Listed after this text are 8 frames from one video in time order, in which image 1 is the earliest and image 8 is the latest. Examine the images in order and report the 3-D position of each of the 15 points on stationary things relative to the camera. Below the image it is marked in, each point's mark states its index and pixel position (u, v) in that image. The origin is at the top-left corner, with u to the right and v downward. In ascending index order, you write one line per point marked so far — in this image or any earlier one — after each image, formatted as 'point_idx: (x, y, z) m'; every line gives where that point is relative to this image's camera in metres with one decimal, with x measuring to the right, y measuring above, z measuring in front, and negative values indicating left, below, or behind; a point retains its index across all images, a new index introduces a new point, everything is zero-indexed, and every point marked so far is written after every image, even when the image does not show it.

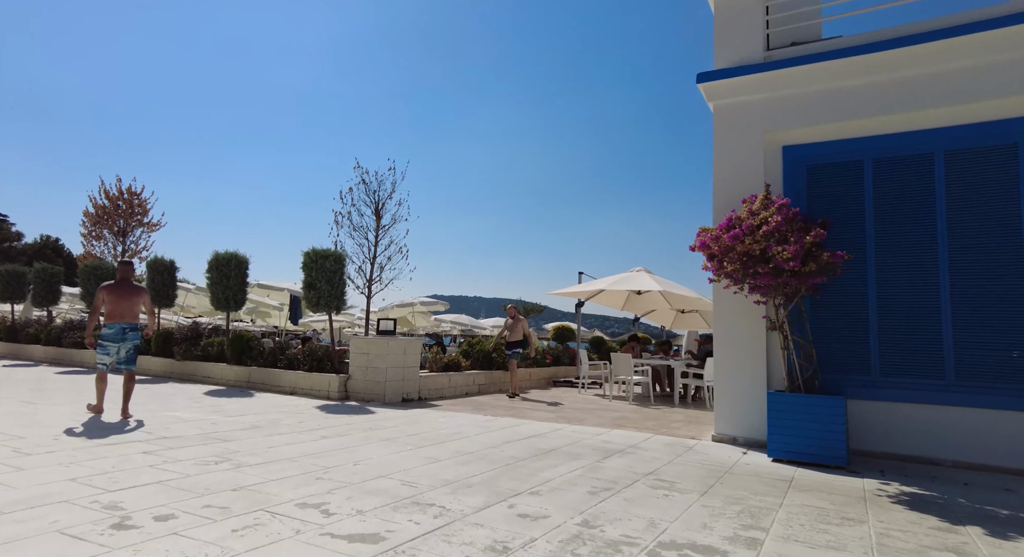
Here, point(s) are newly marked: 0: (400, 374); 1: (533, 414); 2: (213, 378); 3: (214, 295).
0: (-2.0, -1.7, +10.2) m
1: (+0.3, -2.1, +8.9) m
2: (-6.0, -2.0, +11.7) m
3: (-6.0, -0.3, +11.9) m
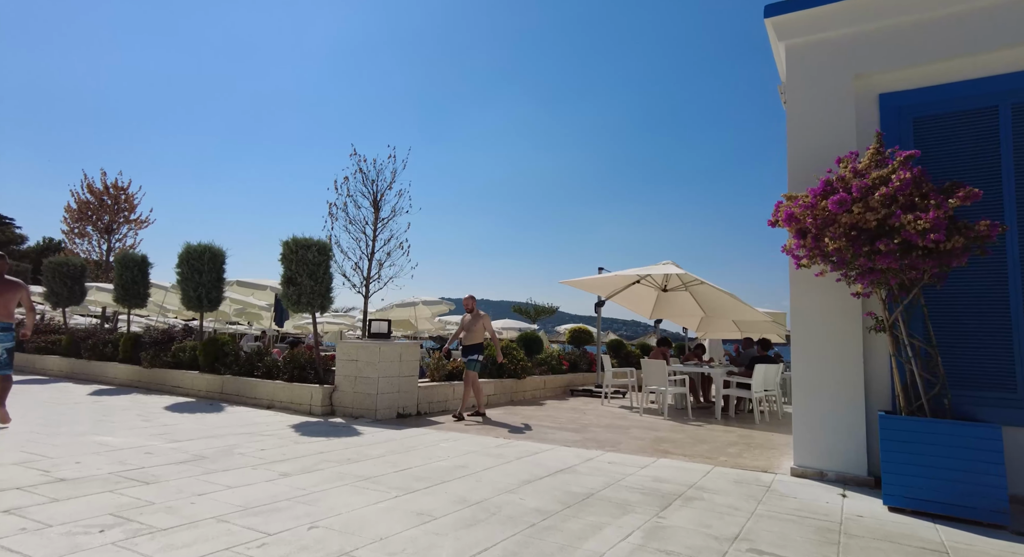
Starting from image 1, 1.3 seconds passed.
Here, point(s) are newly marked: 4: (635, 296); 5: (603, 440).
0: (-1.7, -1.6, +8.7) m
1: (+0.5, -2.0, +7.4) m
2: (-5.8, -1.9, +10.2) m
3: (-5.8, -0.3, +10.4) m
4: (+2.8, -0.4, +13.5) m
5: (+1.1, -2.0, +7.1) m
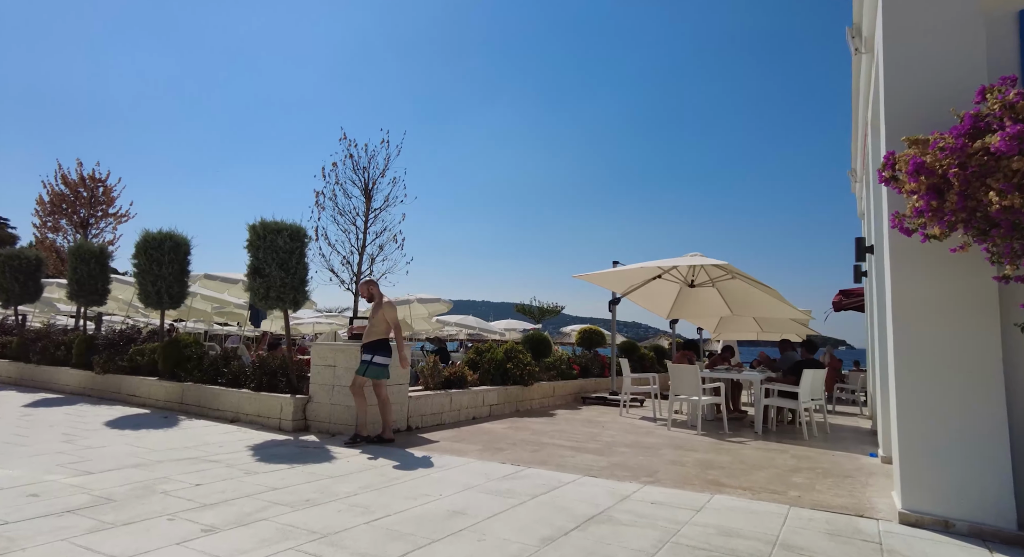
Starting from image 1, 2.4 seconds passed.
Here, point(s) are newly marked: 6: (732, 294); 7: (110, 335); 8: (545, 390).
0: (-1.7, -1.5, +7.3) m
1: (+0.6, -1.8, +6.0) m
2: (-5.7, -1.8, +8.9) m
3: (-5.7, -0.1, +9.0) m
4: (+2.9, -0.3, +12.2) m
5: (+1.2, -1.8, +5.8) m
6: (+4.4, -0.3, +11.6) m
7: (-6.8, -1.0, +9.9) m
8: (+0.6, -2.1, +11.0) m
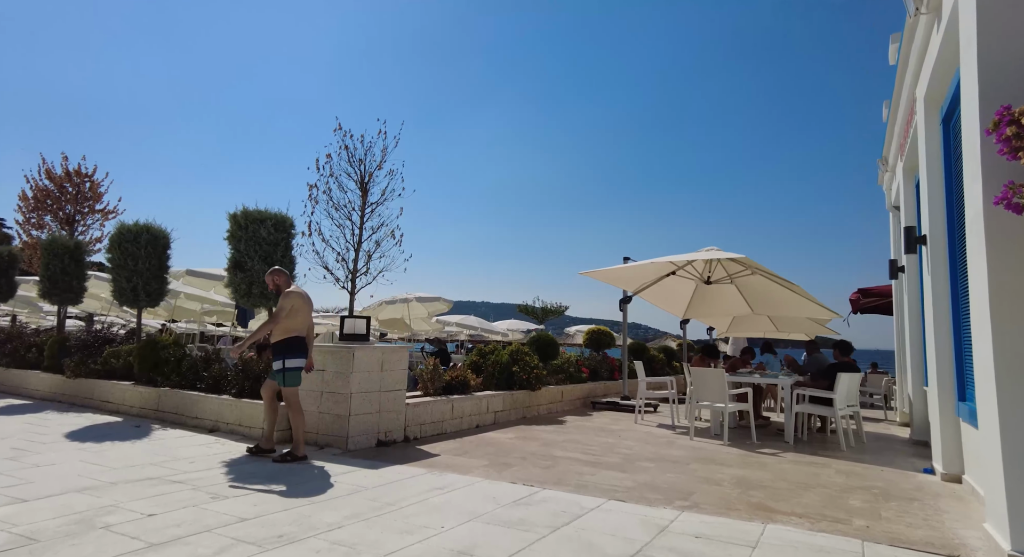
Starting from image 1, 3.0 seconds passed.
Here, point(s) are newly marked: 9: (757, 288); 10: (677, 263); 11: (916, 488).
0: (-1.6, -1.4, +6.5) m
1: (+0.7, -1.8, +5.2) m
2: (-5.6, -1.7, +8.1) m
3: (-5.6, -0.1, +8.3) m
4: (+3.0, -0.2, +11.4) m
5: (+1.3, -1.8, +5.0) m
6: (+4.5, -0.2, +10.9) m
7: (-6.7, -0.9, +9.2) m
8: (+0.7, -2.0, +10.2) m
9: (+4.5, -0.2, +10.7) m
10: (+2.8, +0.3, +10.1) m
11: (+3.5, -1.8, +5.0) m
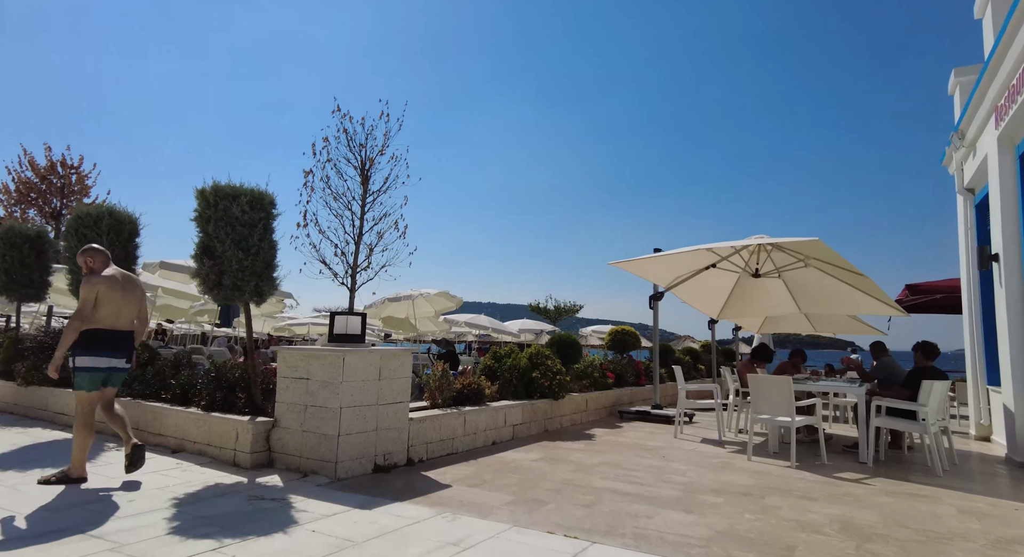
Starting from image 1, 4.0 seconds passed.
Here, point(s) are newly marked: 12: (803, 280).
0: (-1.3, -1.3, +5.3) m
1: (+0.9, -1.7, +4.0) m
2: (-5.3, -1.6, +7.0) m
3: (-5.3, 0.0, +7.1) m
4: (+3.3, -0.1, +10.2) m
5: (+1.5, -1.7, +3.8) m
6: (+4.8, -0.1, +9.6) m
7: (-6.4, -0.8, +8.0) m
8: (+1.0, -1.9, +9.0) m
9: (+4.8, -0.1, +9.4) m
10: (+3.1, +0.4, +8.8) m
11: (+3.7, -1.7, +3.8) m
12: (+4.7, 0.0, +9.4) m
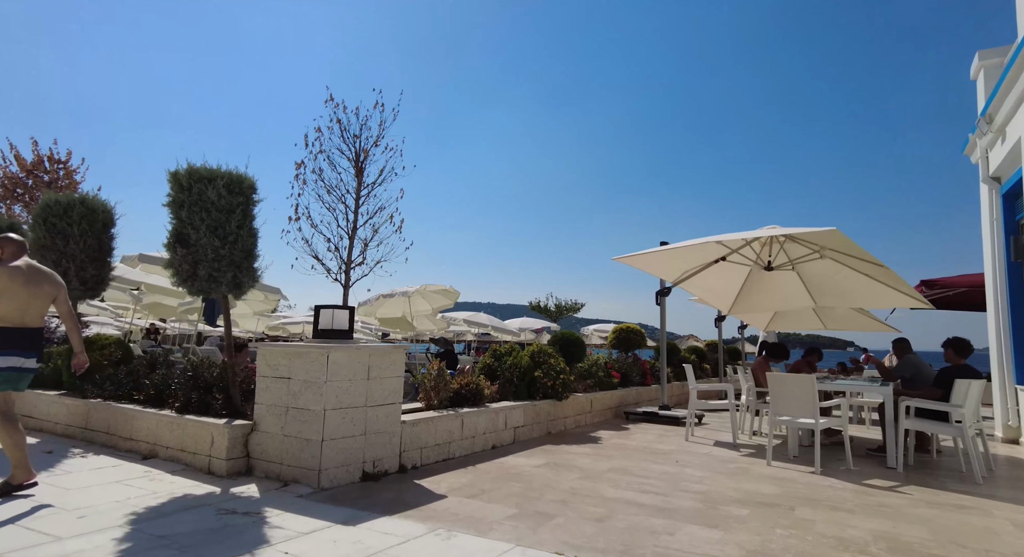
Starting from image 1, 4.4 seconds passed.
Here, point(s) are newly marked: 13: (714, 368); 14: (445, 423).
0: (-1.3, -1.2, +4.9) m
1: (+0.9, -1.6, +3.5) m
2: (-5.3, -1.6, +6.5) m
3: (-5.3, +0.1, +6.6) m
4: (+3.3, 0.0, +9.7) m
5: (+1.5, -1.6, +3.3) m
6: (+4.8, 0.0, +9.1) m
7: (-6.4, -0.7, +7.5) m
8: (+1.0, -1.8, +8.5) m
9: (+4.8, 0.0, +8.9) m
10: (+3.1, +0.5, +8.4) m
11: (+3.7, -1.6, +3.3) m
12: (+4.7, +0.1, +9.0) m
13: (+5.6, -2.5, +16.3) m
14: (-0.7, -1.4, +5.9) m
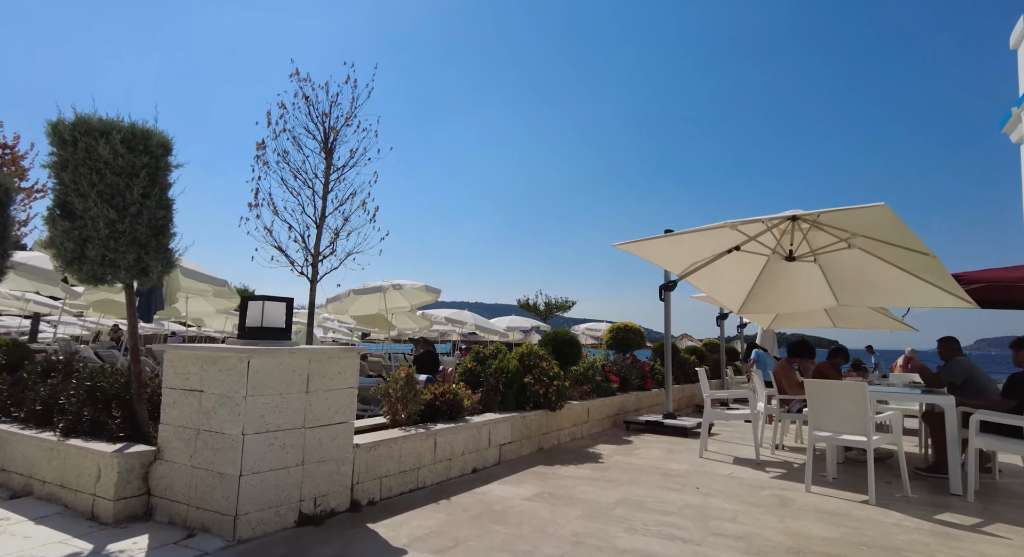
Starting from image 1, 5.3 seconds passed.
0: (-1.4, -1.1, +3.7) m
1: (+0.9, -1.5, +2.4) m
2: (-5.4, -1.4, +5.2) m
3: (-5.5, +0.2, +5.4) m
4: (+3.1, +0.1, +8.6) m
5: (+1.5, -1.4, +2.2) m
6: (+4.6, +0.1, +8.1) m
7: (-6.6, -0.6, +6.3) m
8: (+0.8, -1.7, +7.4) m
9: (+4.6, +0.2, +7.9) m
10: (+3.0, +0.6, +7.3) m
11: (+3.7, -1.5, +2.2) m
12: (+4.5, +0.2, +7.9) m
13: (+5.3, -2.4, +15.3) m
14: (-0.8, -1.3, +4.7) m
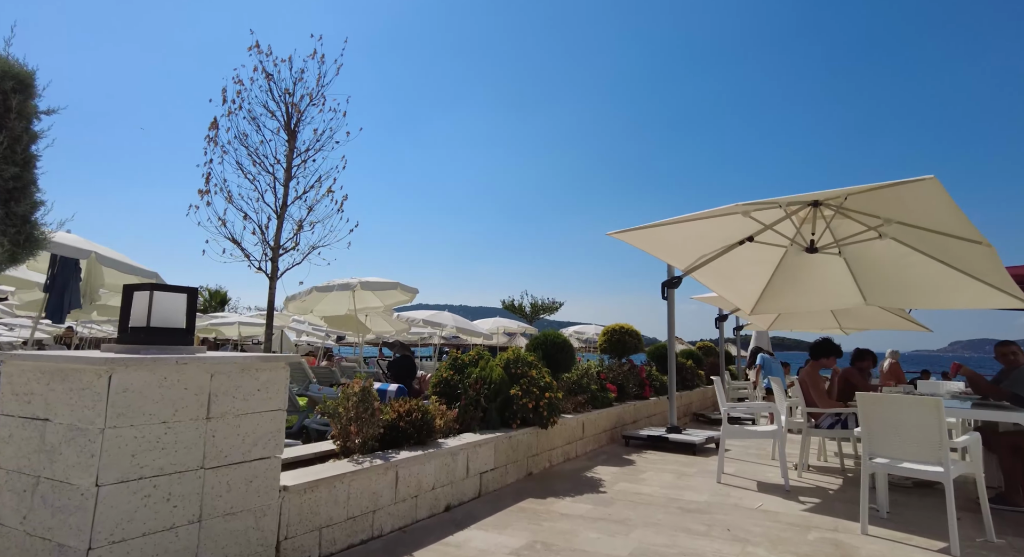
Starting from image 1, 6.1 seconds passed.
0: (-1.5, -1.0, +2.6) m
1: (+0.8, -1.4, +1.4) m
2: (-5.5, -1.4, +4.0) m
3: (-5.6, +0.3, +4.2) m
4: (+2.9, +0.2, +7.7) m
5: (+1.4, -1.4, +1.2) m
6: (+4.4, +0.1, +7.2) m
7: (-6.7, -0.5, +5.0) m
8: (+0.6, -1.7, +6.4) m
9: (+4.4, +0.2, +7.0) m
10: (+2.8, +0.7, +6.3) m
11: (+3.6, -1.4, +1.3) m
12: (+4.3, +0.2, +7.0) m
13: (+4.9, -2.3, +14.4) m
14: (-0.9, -1.2, +3.6) m
